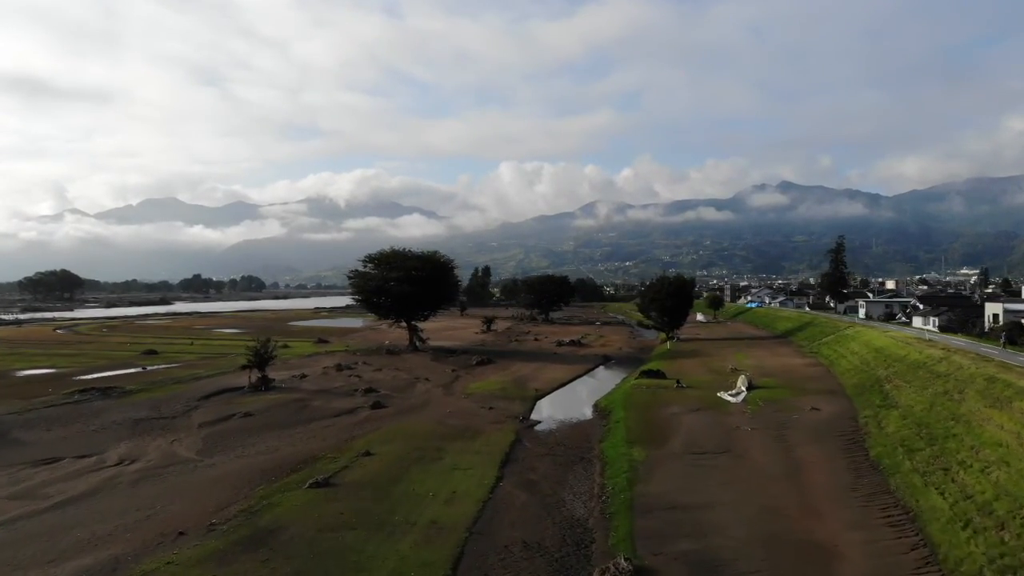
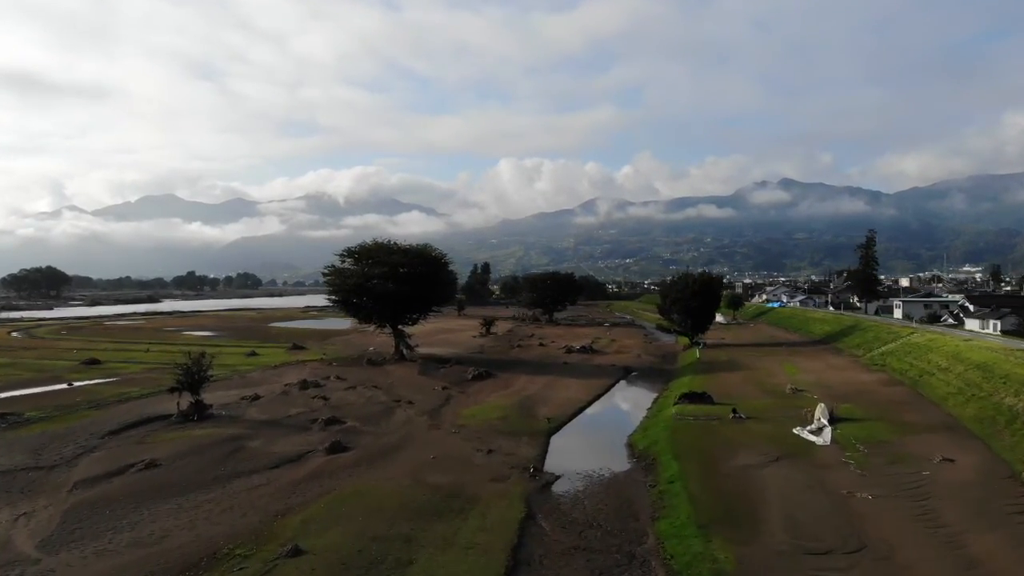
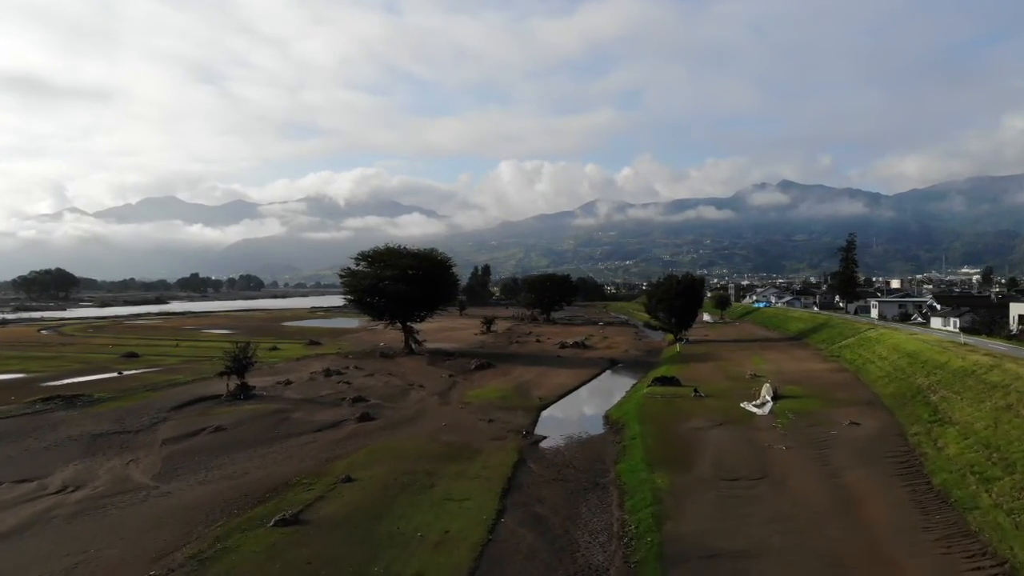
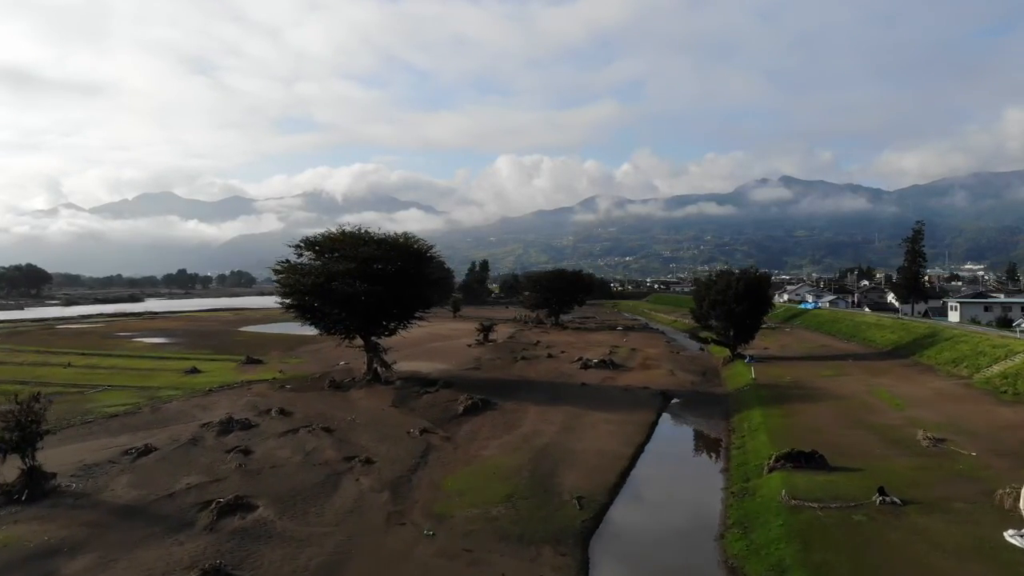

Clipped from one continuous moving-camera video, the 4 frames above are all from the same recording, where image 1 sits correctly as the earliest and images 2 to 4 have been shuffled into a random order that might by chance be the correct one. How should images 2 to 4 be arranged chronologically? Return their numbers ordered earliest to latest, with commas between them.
3, 2, 4
